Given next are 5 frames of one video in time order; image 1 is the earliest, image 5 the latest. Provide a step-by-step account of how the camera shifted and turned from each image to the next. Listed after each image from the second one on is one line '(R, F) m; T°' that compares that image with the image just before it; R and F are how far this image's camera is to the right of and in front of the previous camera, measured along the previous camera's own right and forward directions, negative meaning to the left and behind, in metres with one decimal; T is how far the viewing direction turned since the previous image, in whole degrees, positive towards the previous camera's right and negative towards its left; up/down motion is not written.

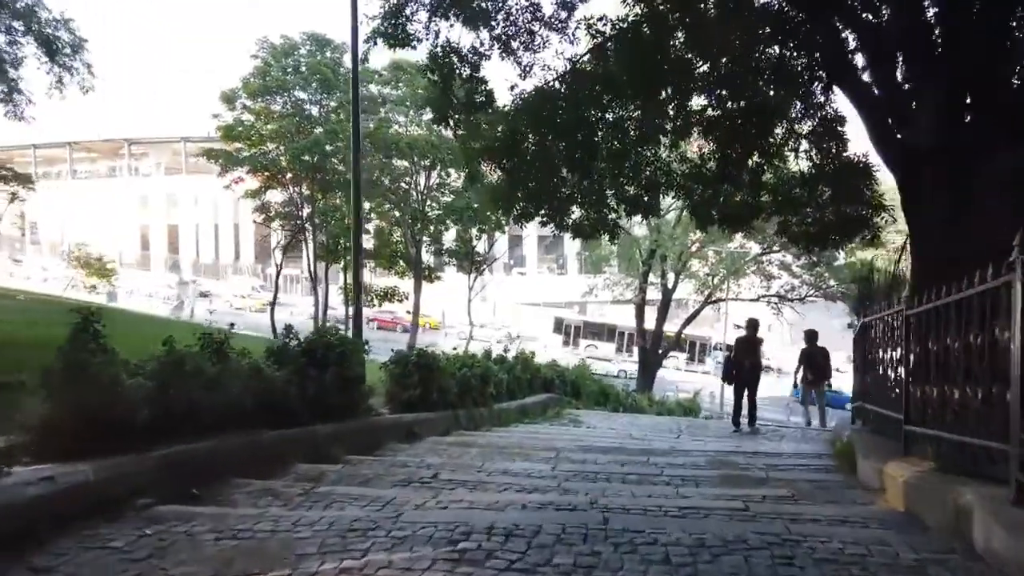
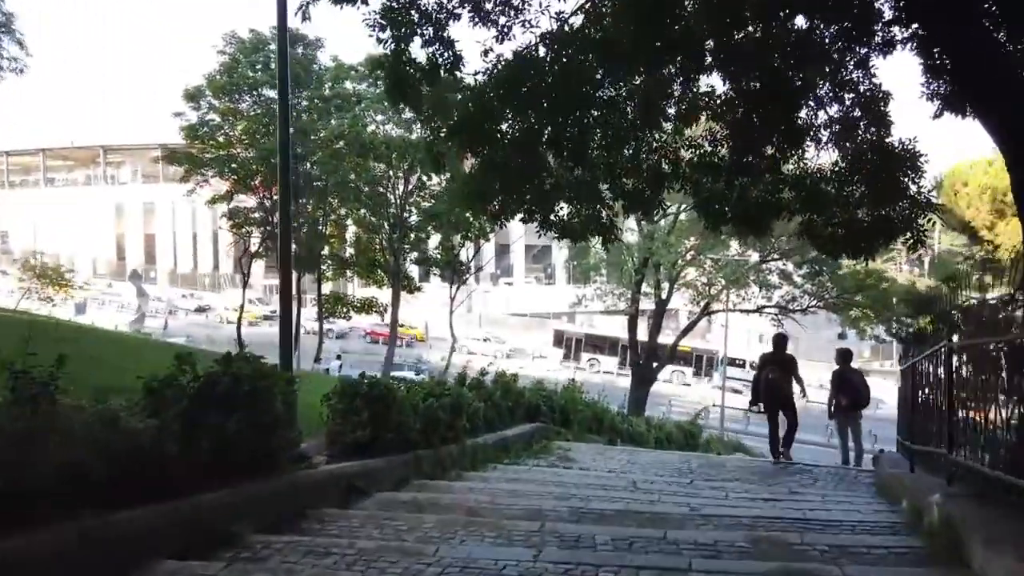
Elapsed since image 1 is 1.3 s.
(+0.1, +1.5) m; +1°
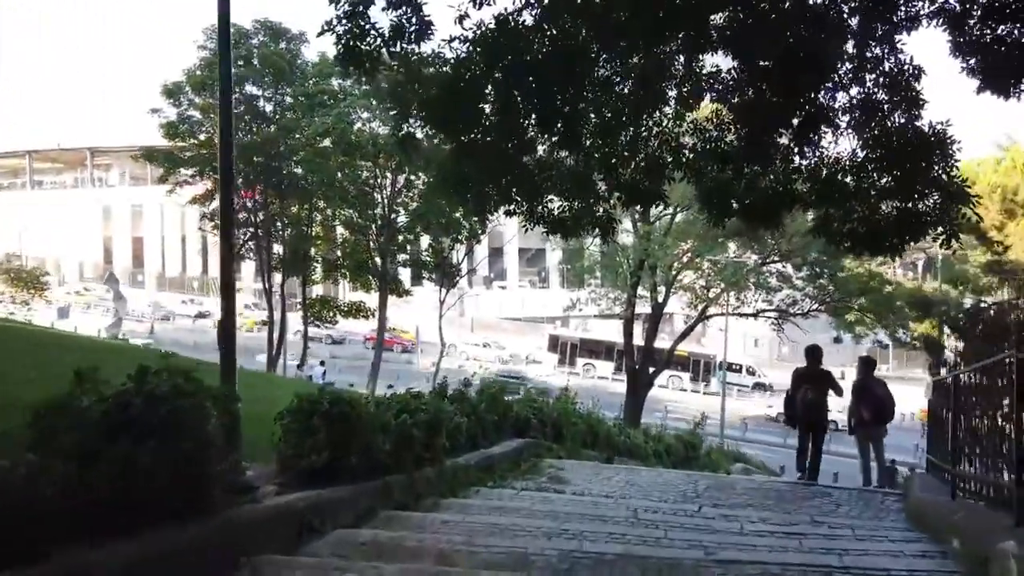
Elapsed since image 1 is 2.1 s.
(+0.1, +0.8) m; 0°
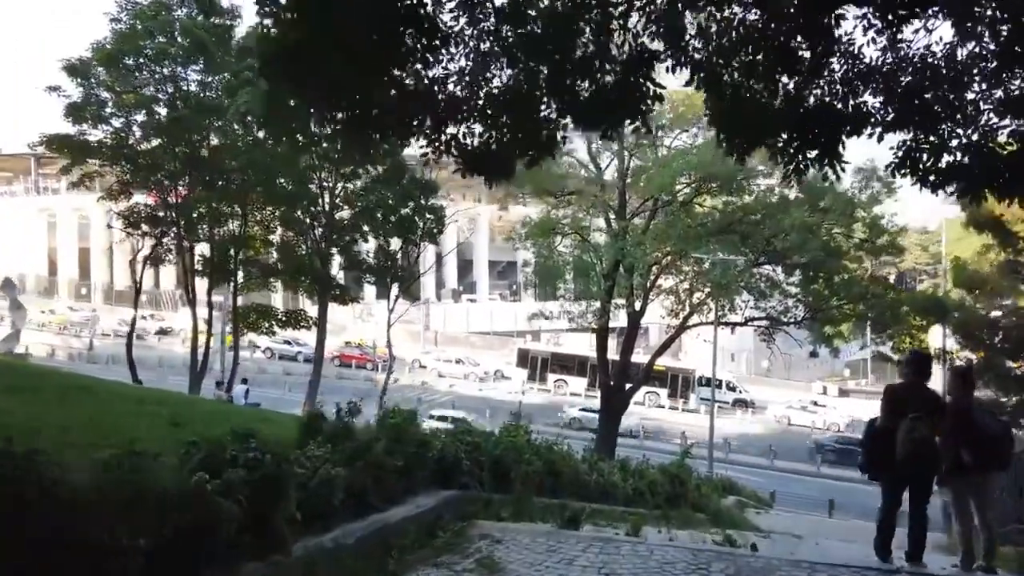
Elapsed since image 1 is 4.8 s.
(+0.4, +2.7) m; +2°
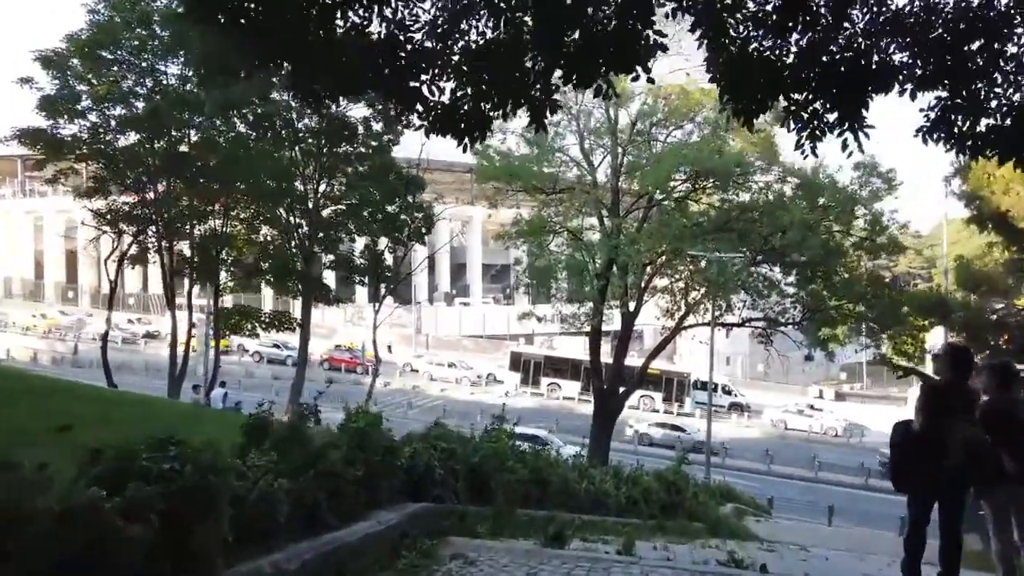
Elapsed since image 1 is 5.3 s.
(+0.1, +0.6) m; 0°
